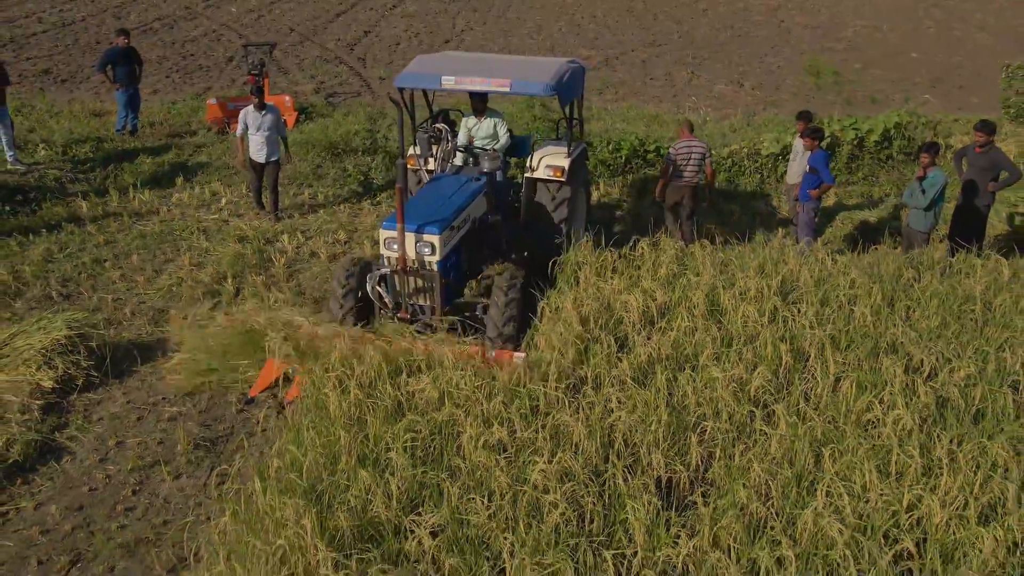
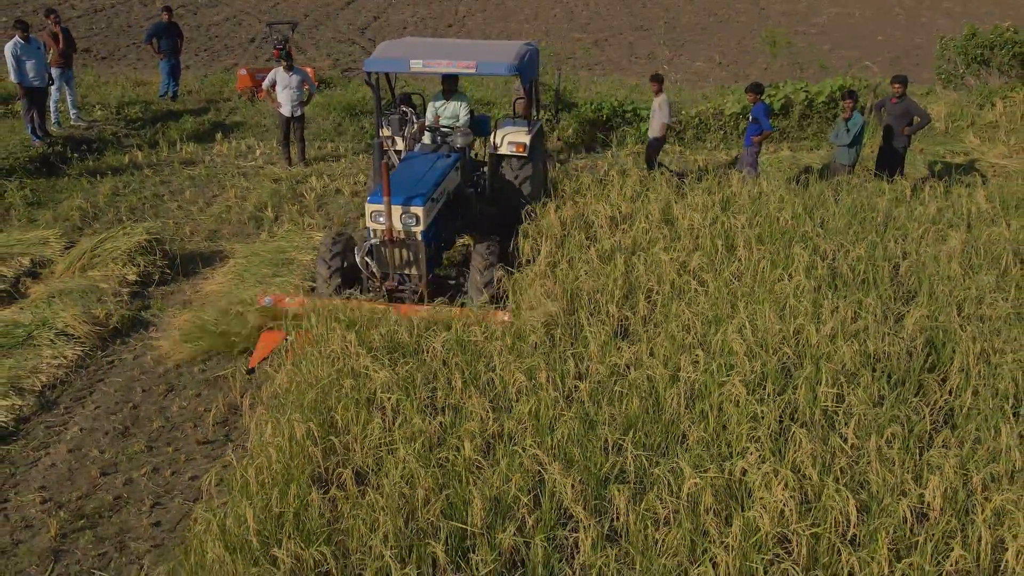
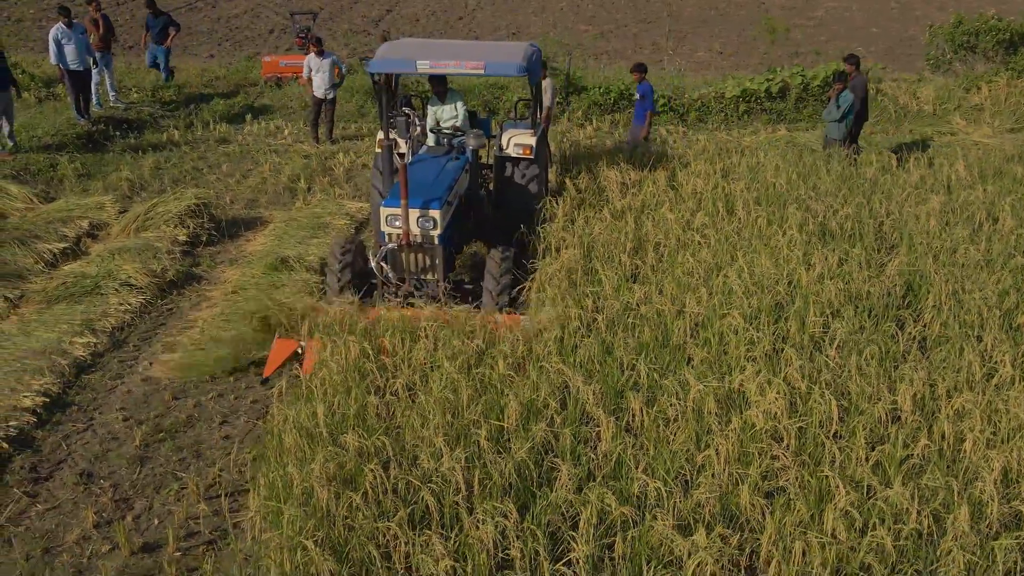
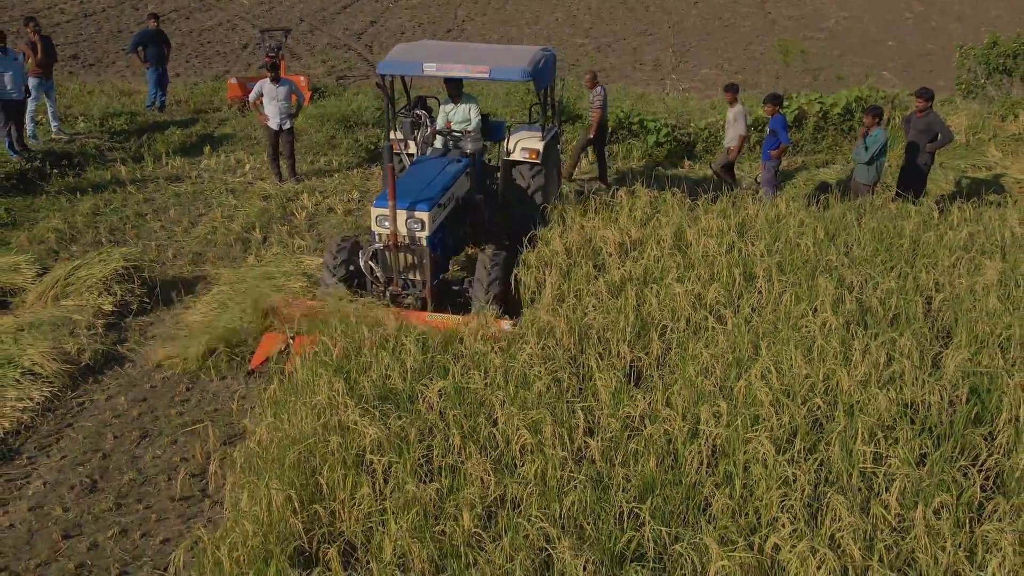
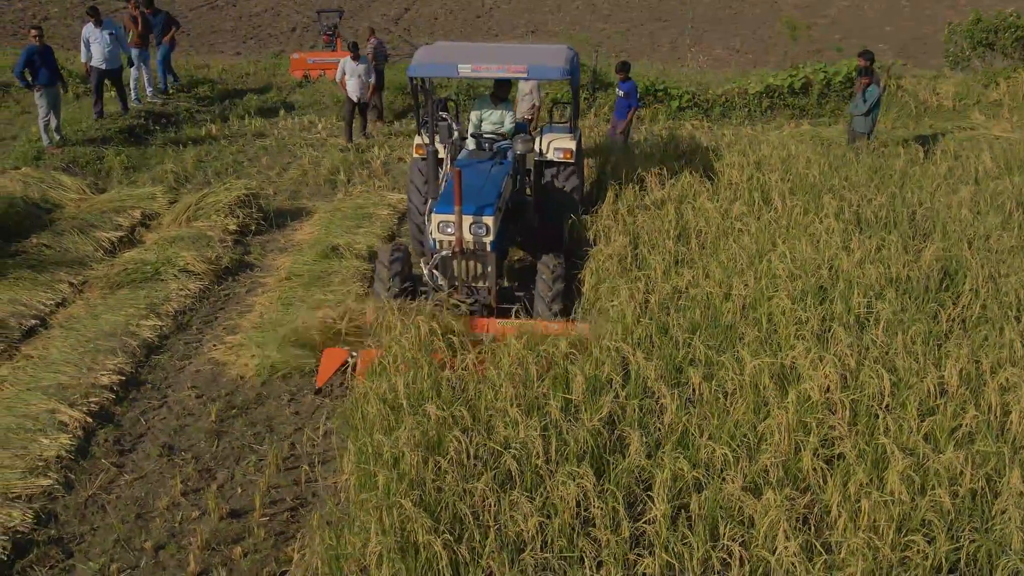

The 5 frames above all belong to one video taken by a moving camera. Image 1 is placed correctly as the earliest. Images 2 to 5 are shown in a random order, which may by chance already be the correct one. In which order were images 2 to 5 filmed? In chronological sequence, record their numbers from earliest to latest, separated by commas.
4, 2, 3, 5
